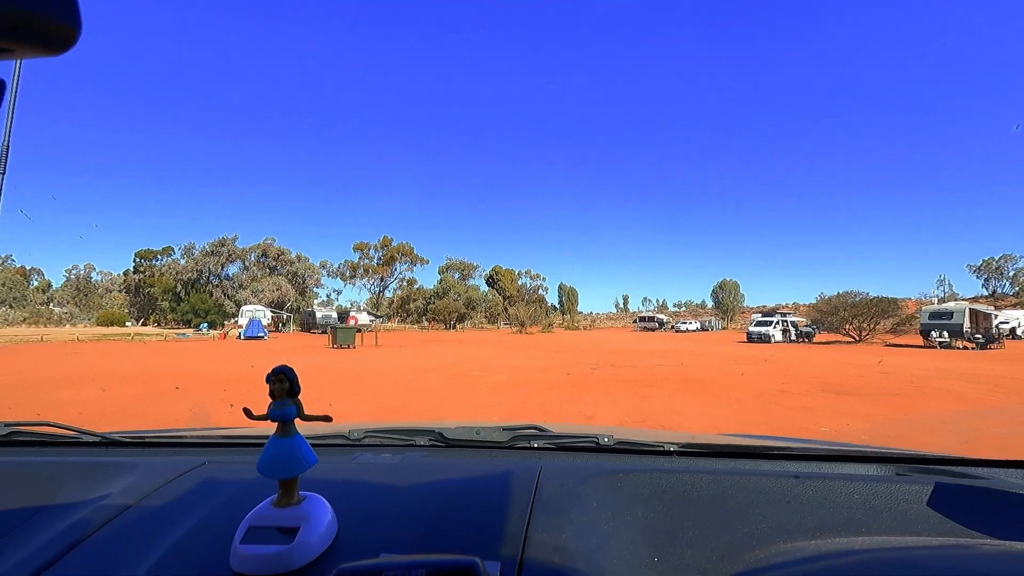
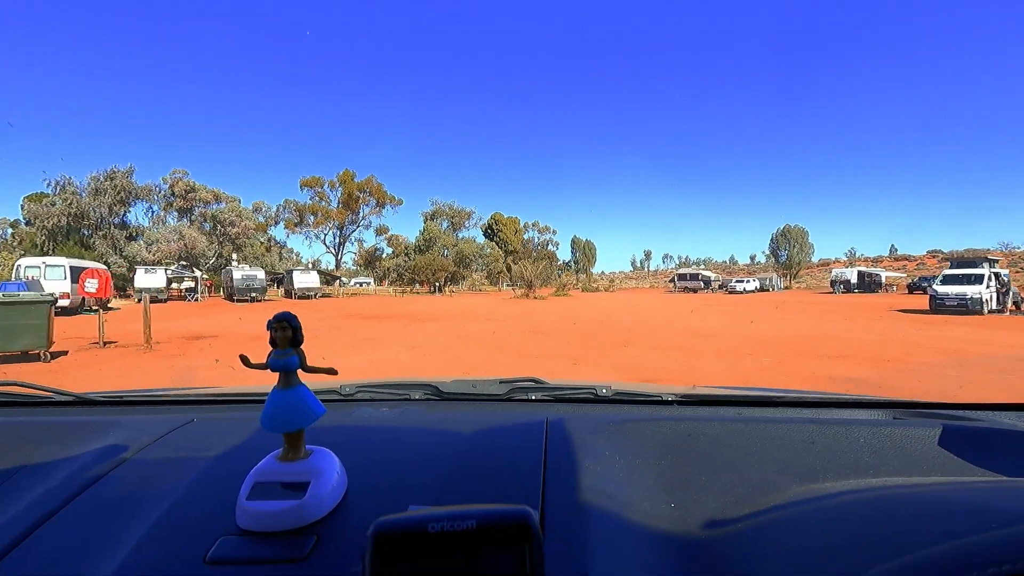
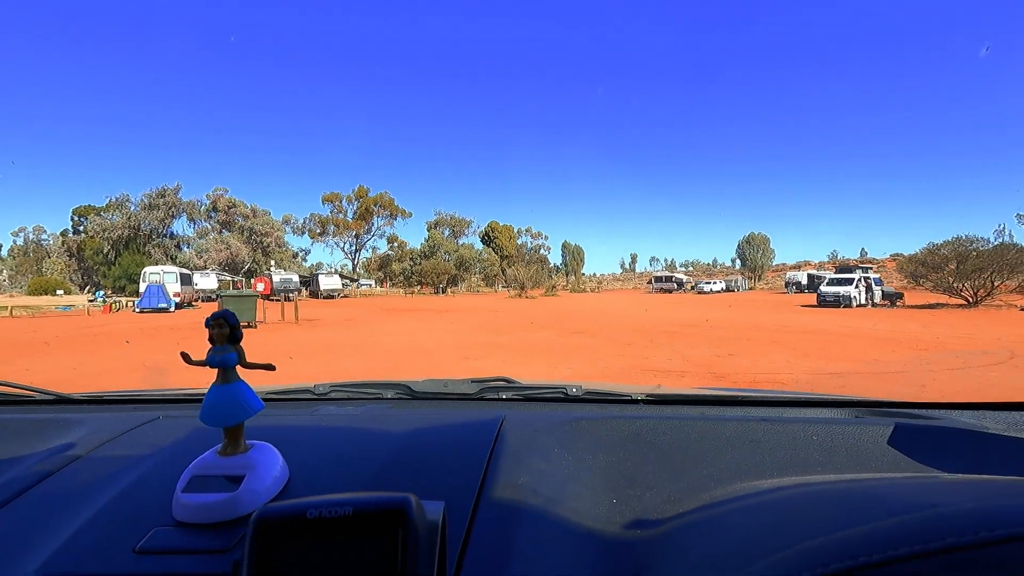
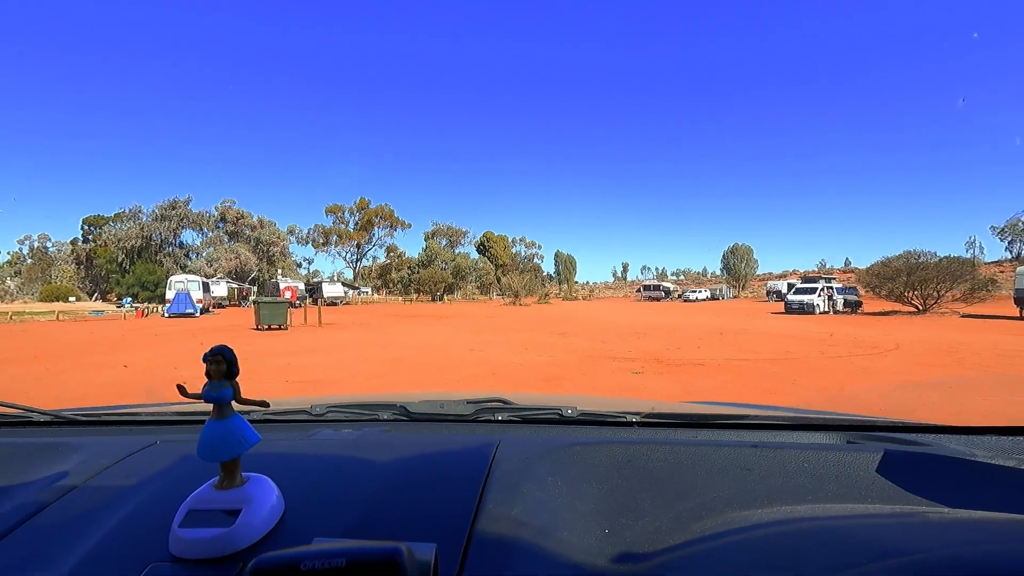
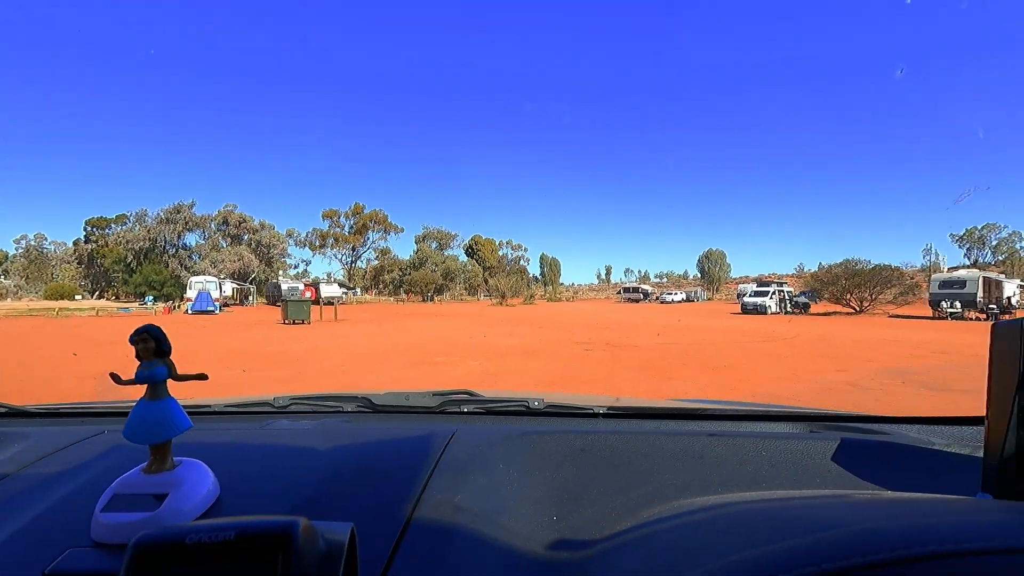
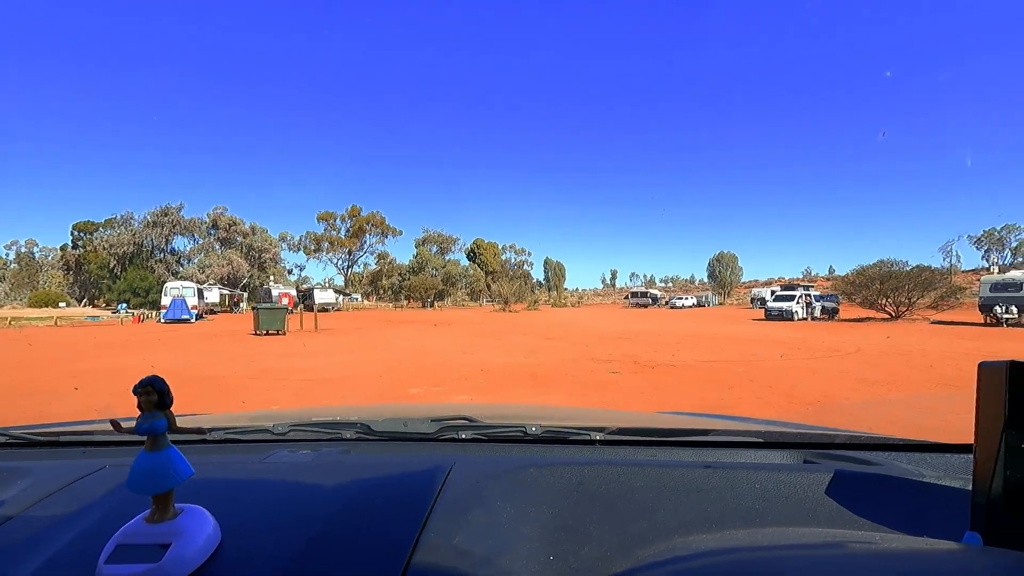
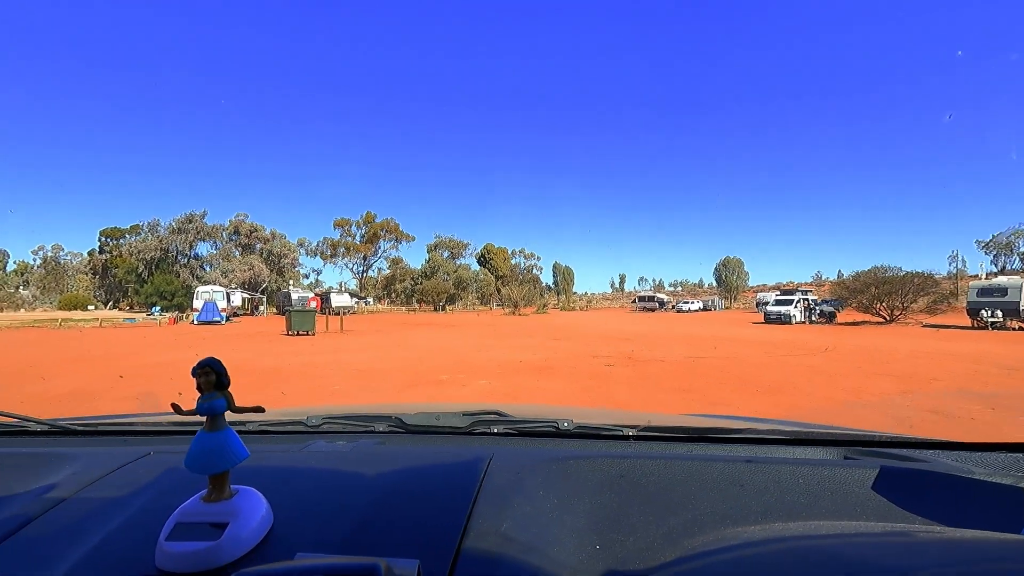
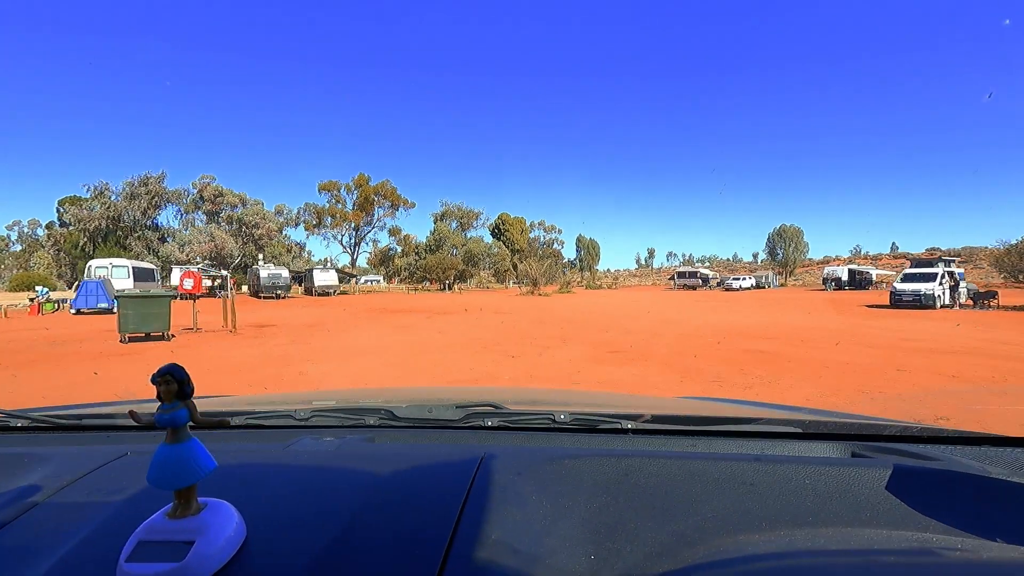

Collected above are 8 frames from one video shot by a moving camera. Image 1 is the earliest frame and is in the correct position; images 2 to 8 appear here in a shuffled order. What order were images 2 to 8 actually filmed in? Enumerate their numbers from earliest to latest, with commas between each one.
5, 7, 6, 4, 3, 8, 2
